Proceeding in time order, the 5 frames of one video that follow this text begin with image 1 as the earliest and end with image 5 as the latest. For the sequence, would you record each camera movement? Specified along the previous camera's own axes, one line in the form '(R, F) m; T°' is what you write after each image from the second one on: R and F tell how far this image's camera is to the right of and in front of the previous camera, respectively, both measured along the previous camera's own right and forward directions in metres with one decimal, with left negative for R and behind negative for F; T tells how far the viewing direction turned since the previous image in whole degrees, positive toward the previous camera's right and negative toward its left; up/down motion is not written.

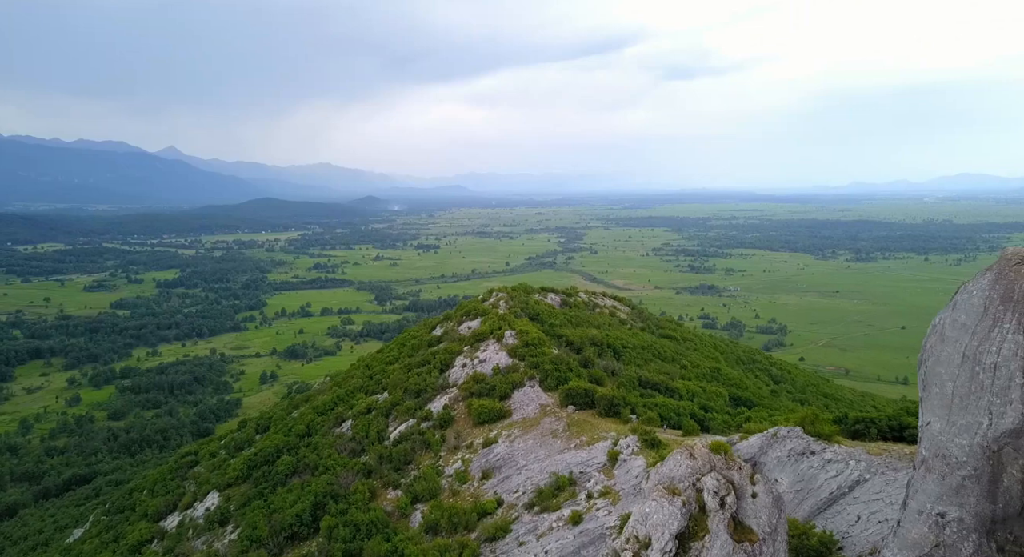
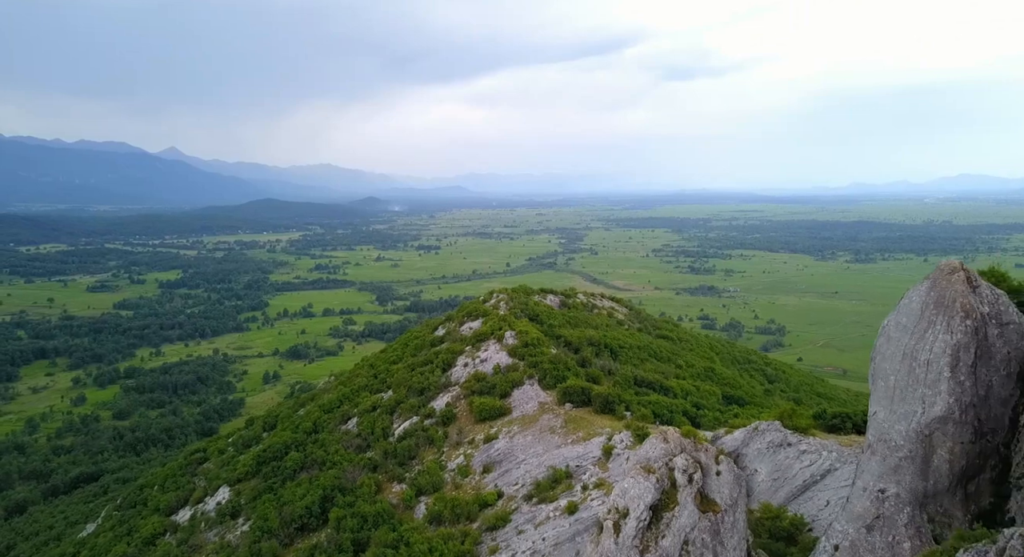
(0.0, -1.2) m; 0°
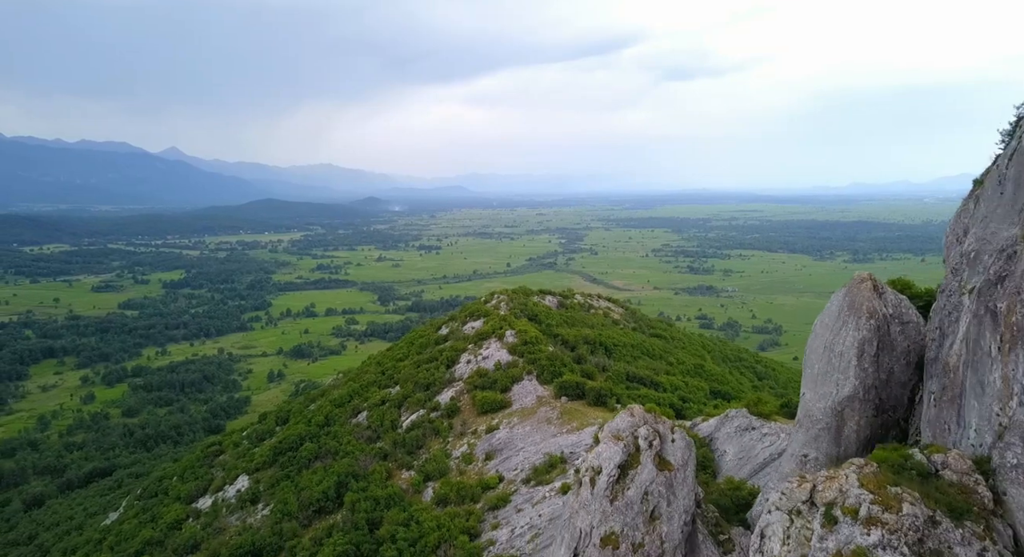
(0.0, -2.4) m; 0°
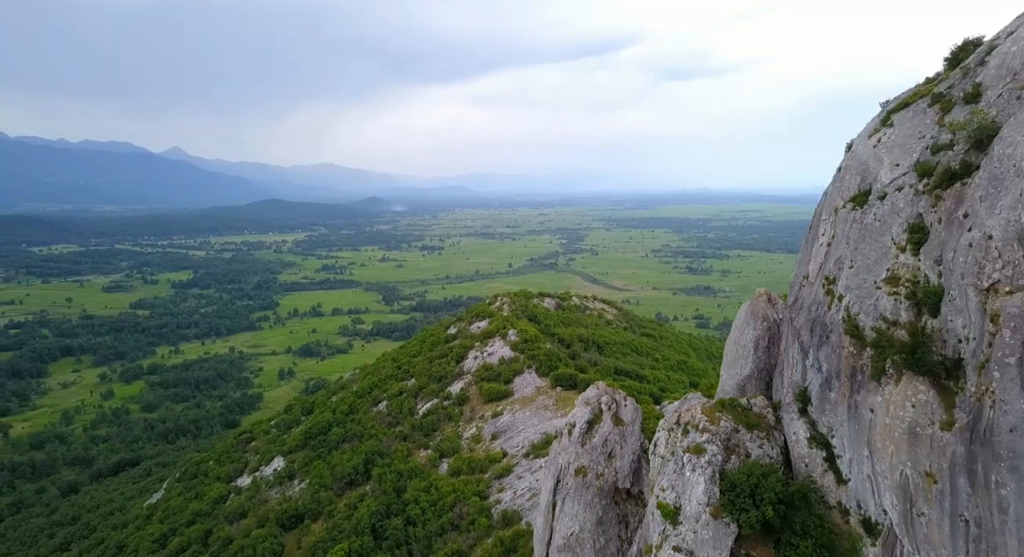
(0.0, -5.1) m; 0°
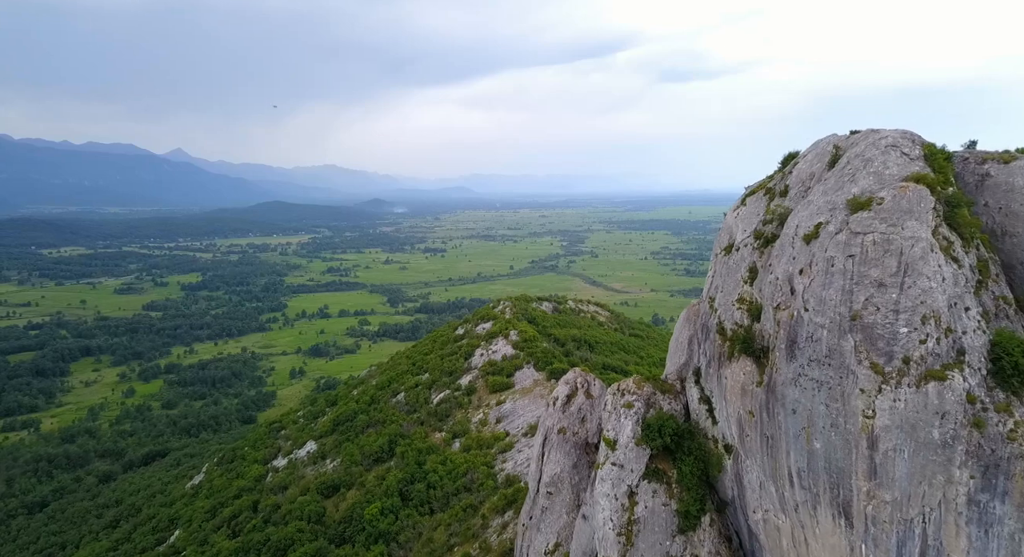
(0.0, -6.3) m; 0°
